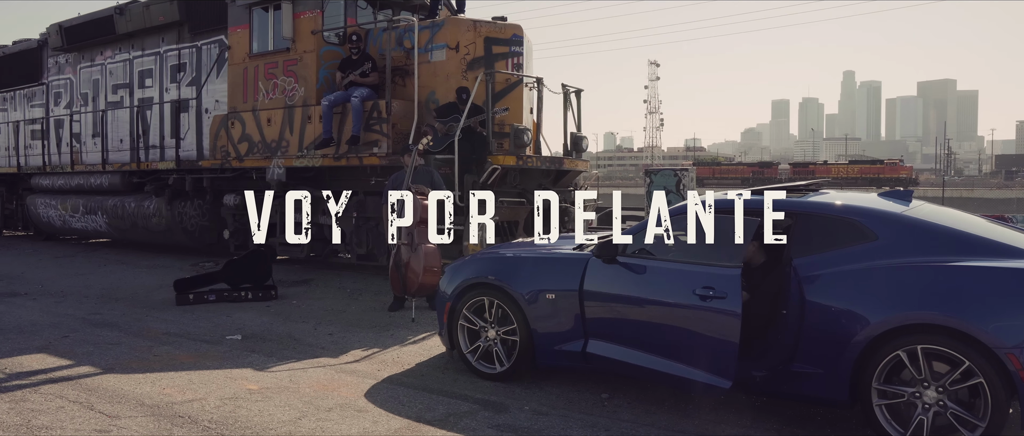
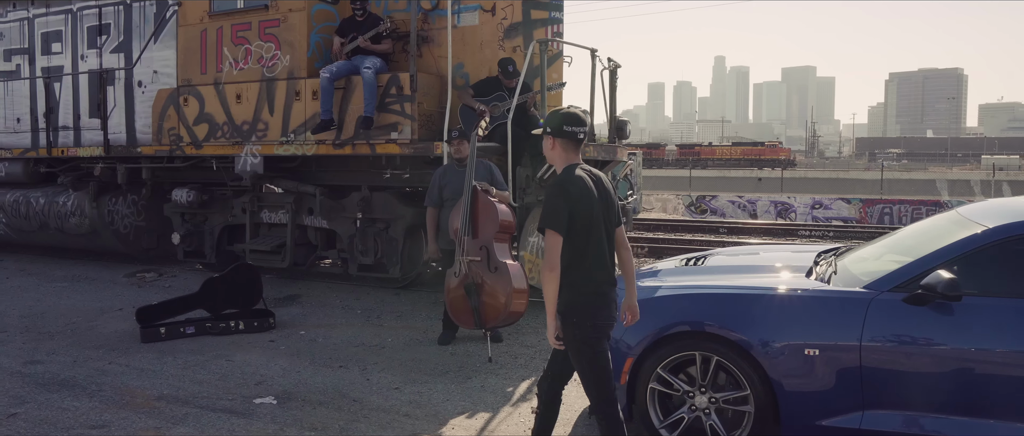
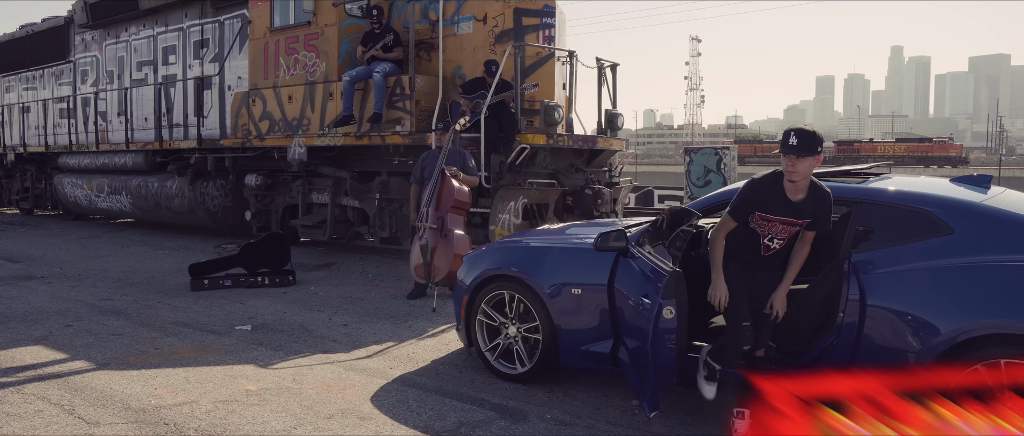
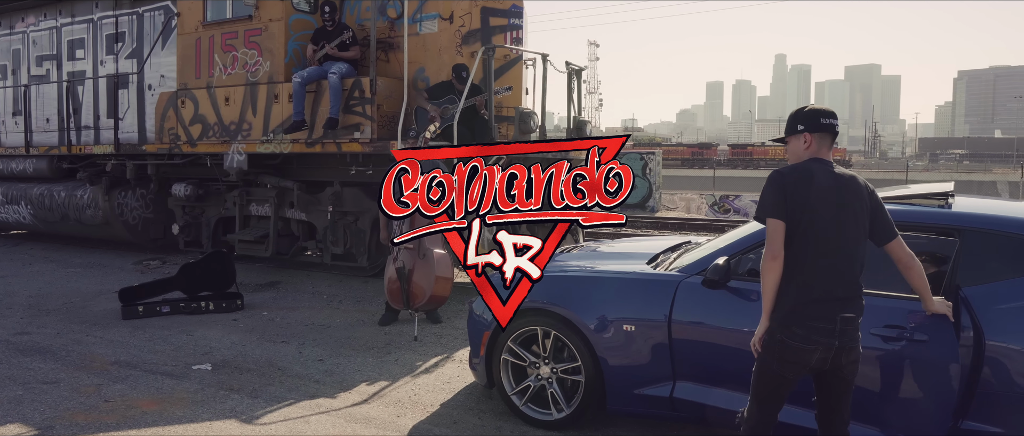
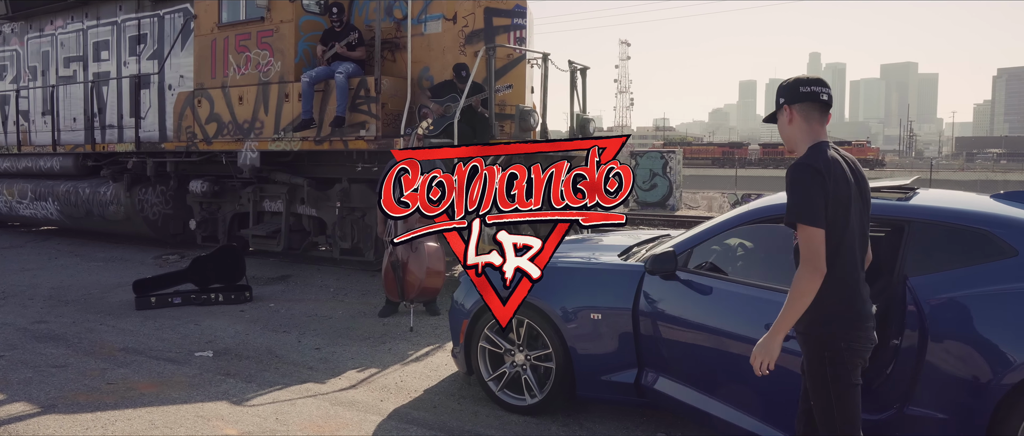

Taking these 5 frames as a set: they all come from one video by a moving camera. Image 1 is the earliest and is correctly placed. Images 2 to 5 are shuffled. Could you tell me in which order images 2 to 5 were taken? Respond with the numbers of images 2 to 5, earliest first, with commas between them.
3, 5, 4, 2
